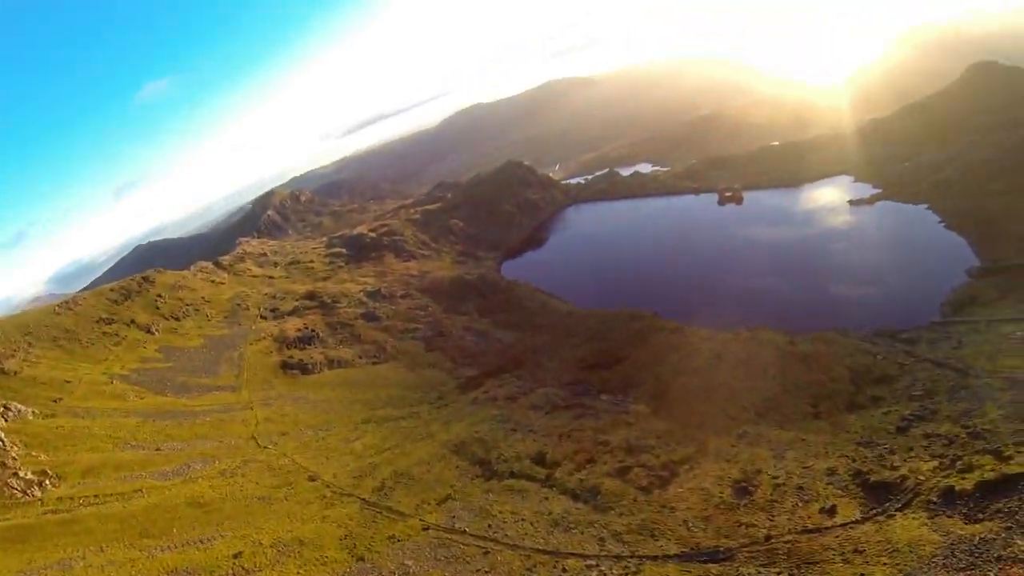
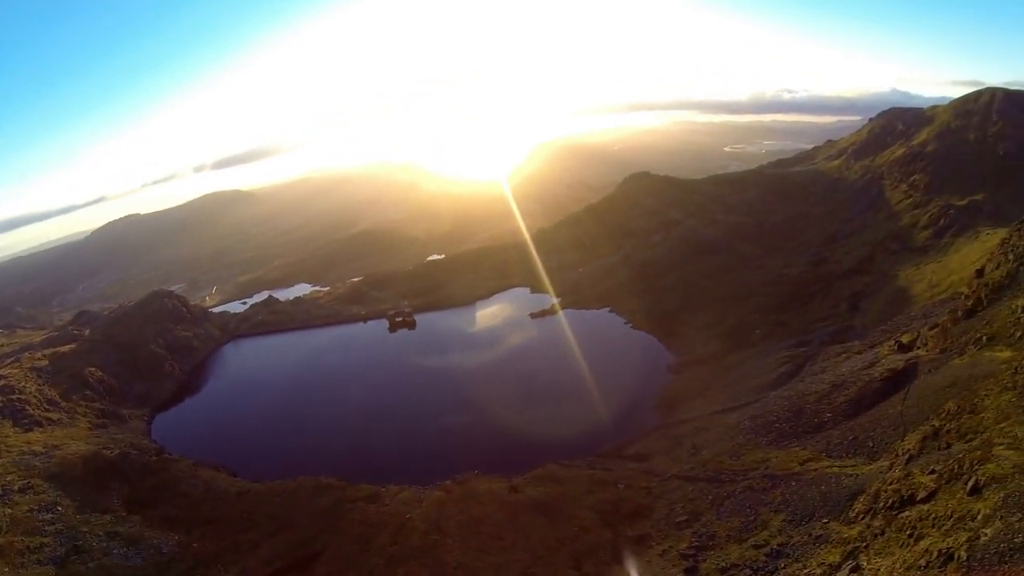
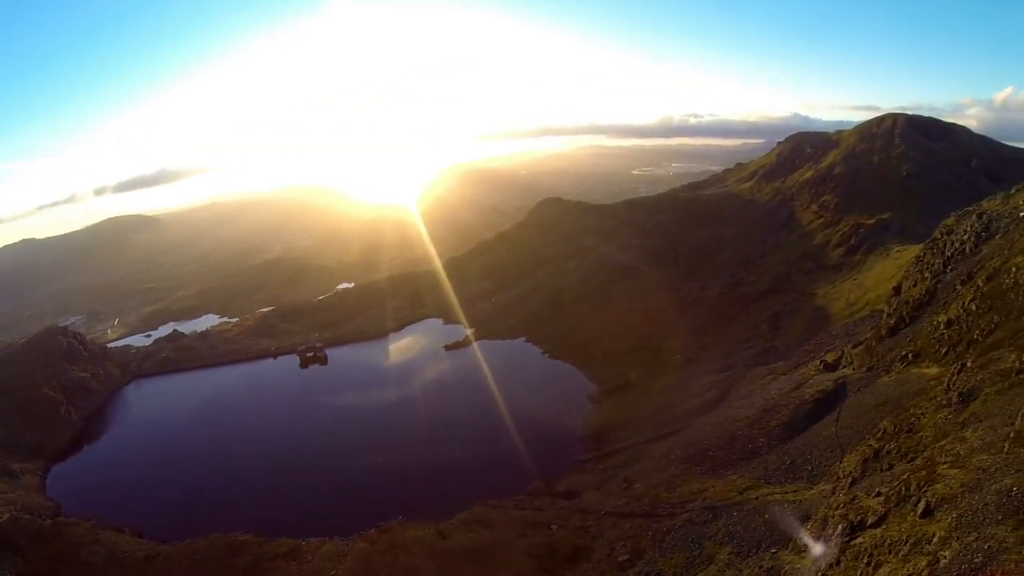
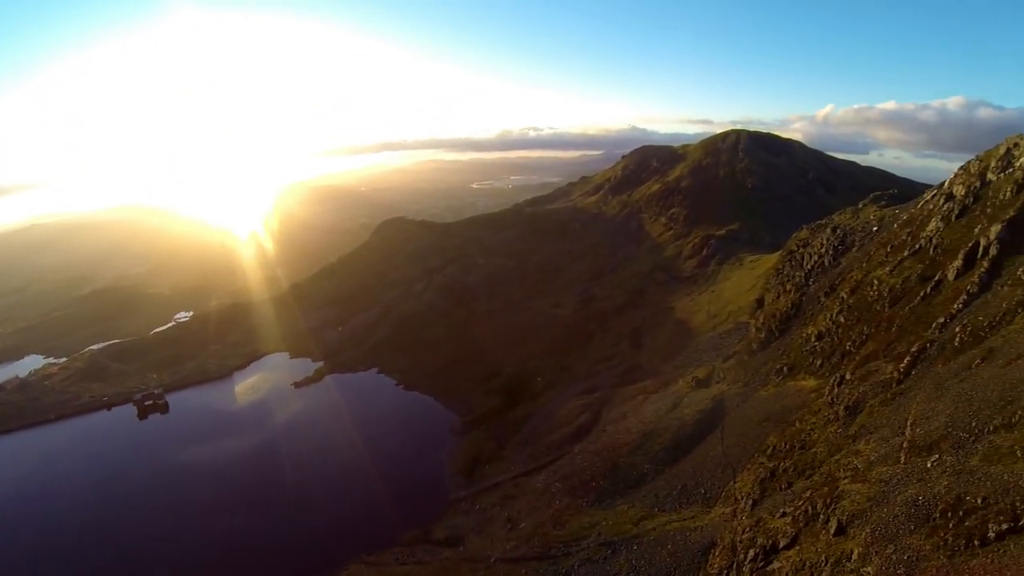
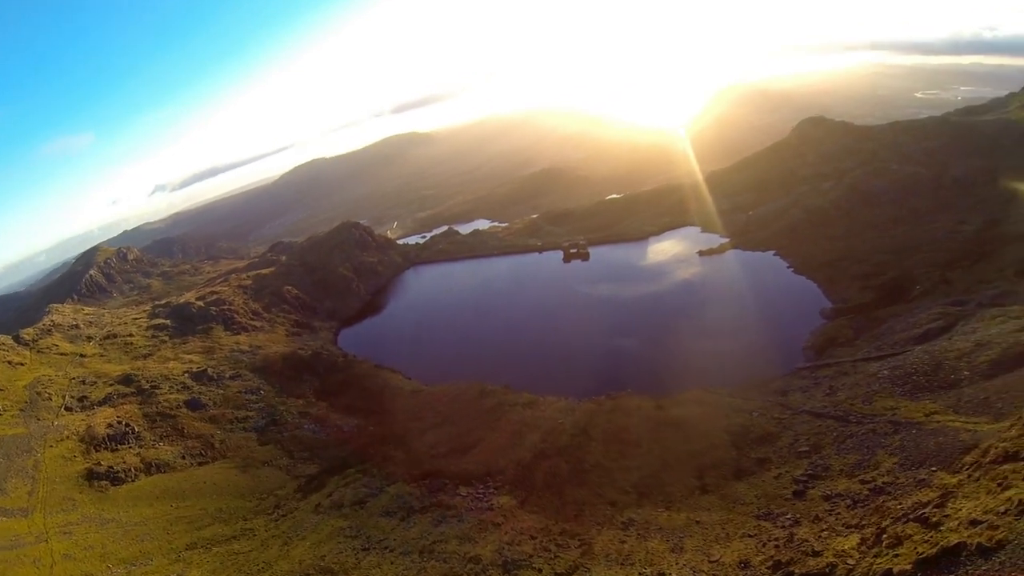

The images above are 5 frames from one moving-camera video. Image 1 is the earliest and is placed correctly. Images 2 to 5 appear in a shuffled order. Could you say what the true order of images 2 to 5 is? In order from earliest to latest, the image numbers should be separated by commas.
5, 2, 3, 4
